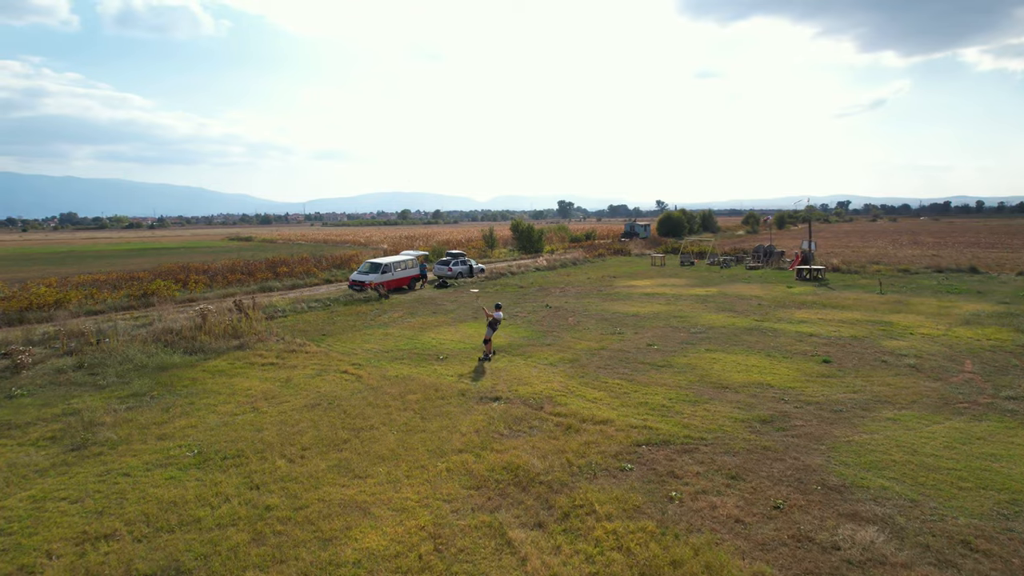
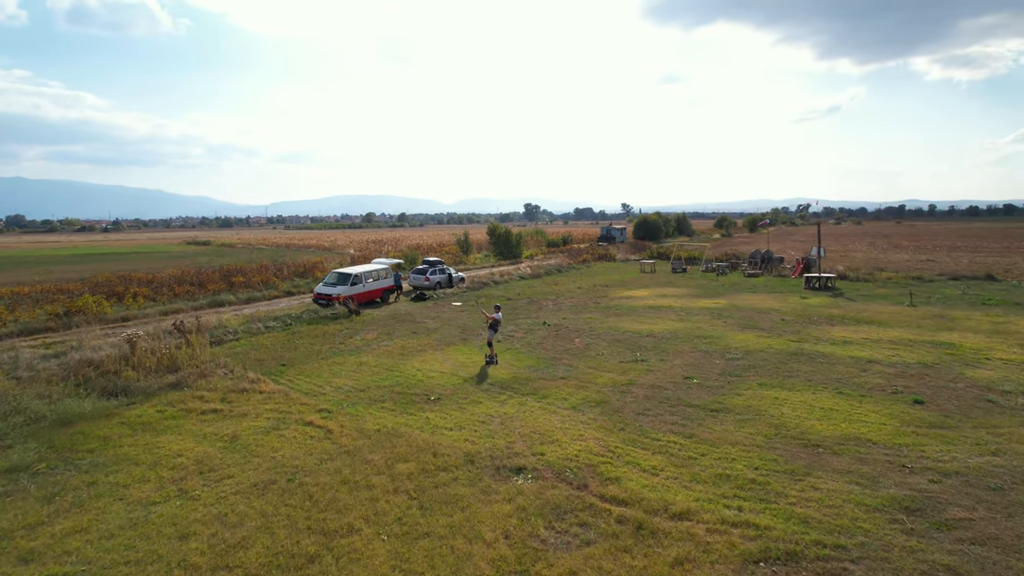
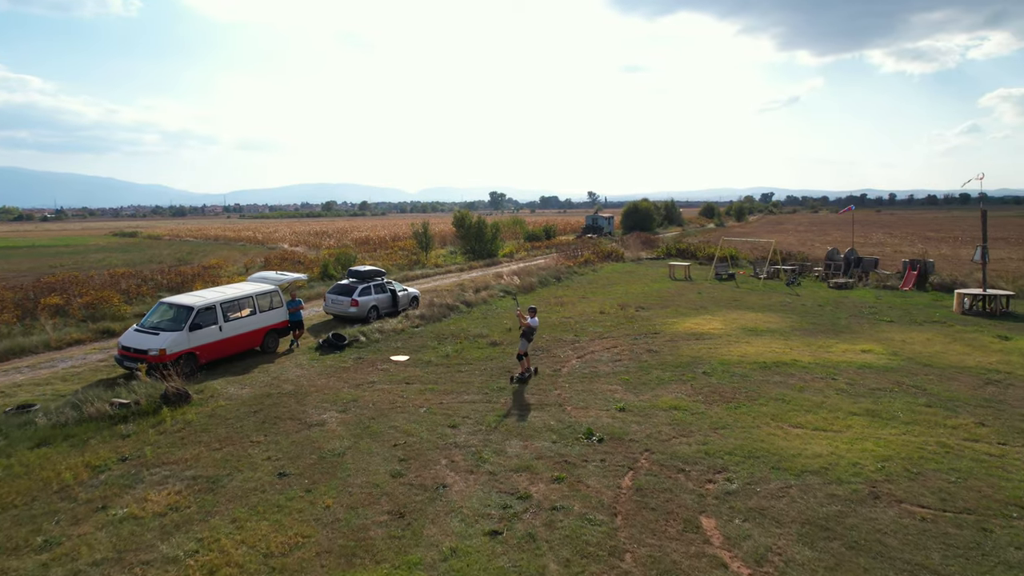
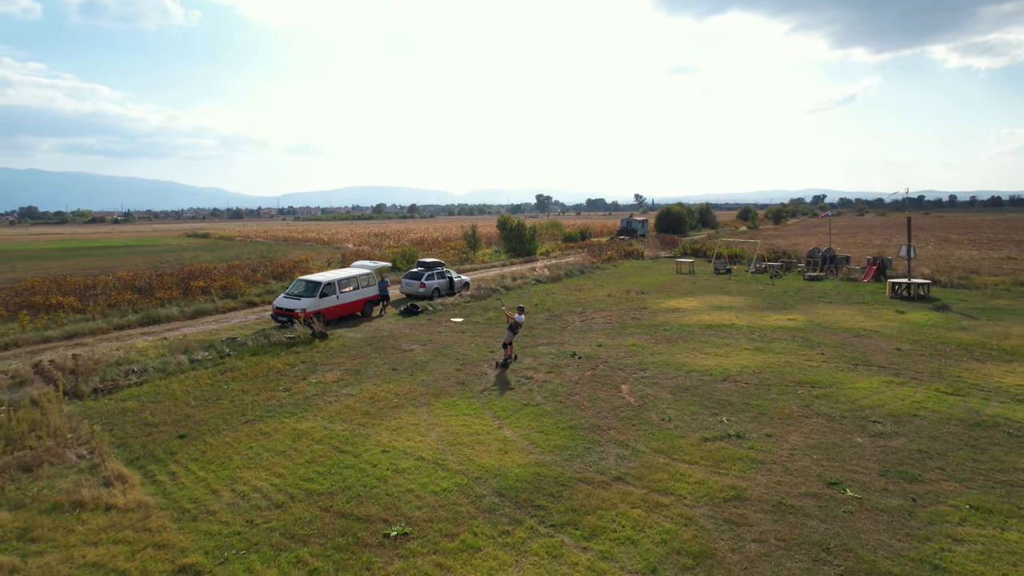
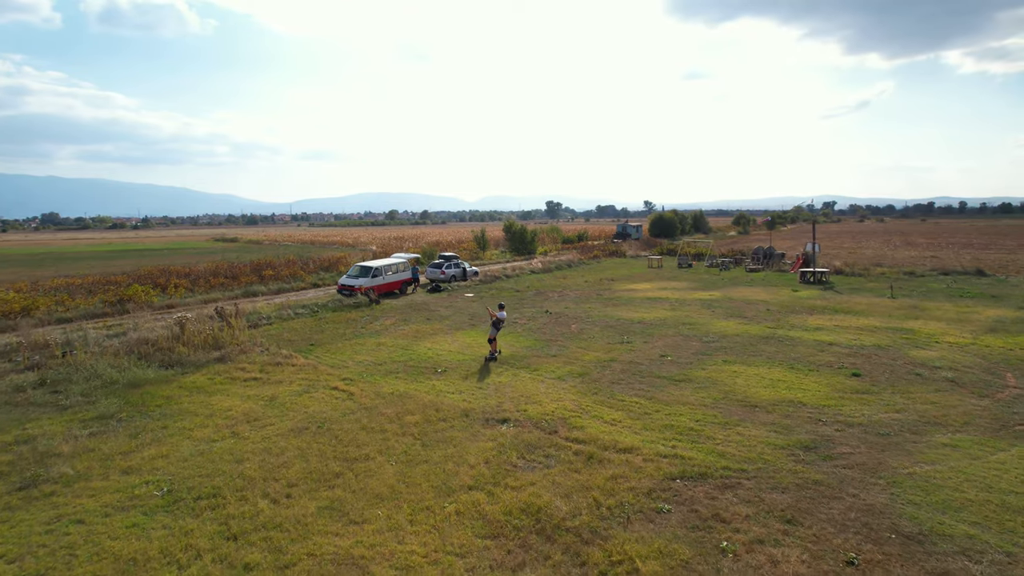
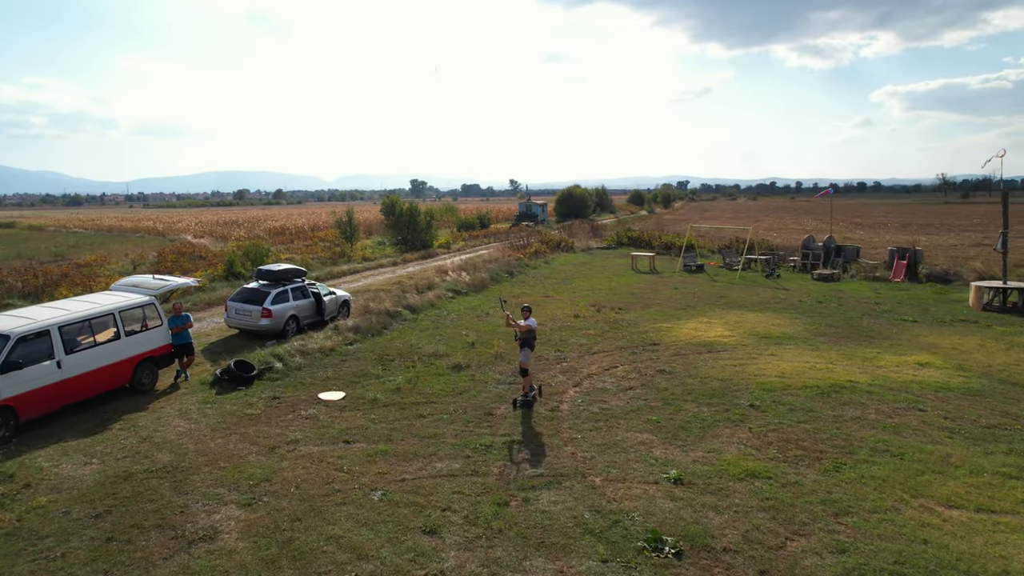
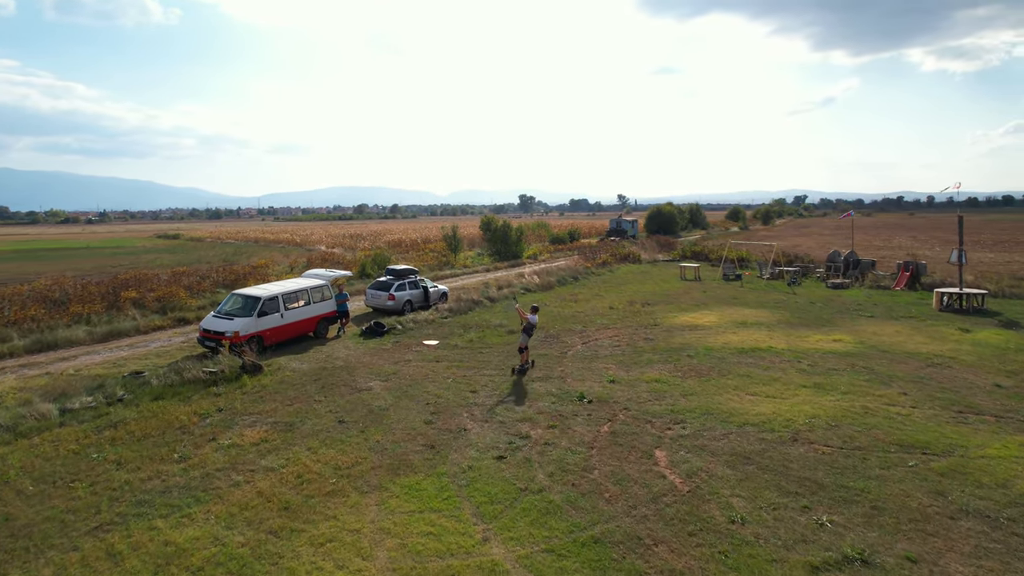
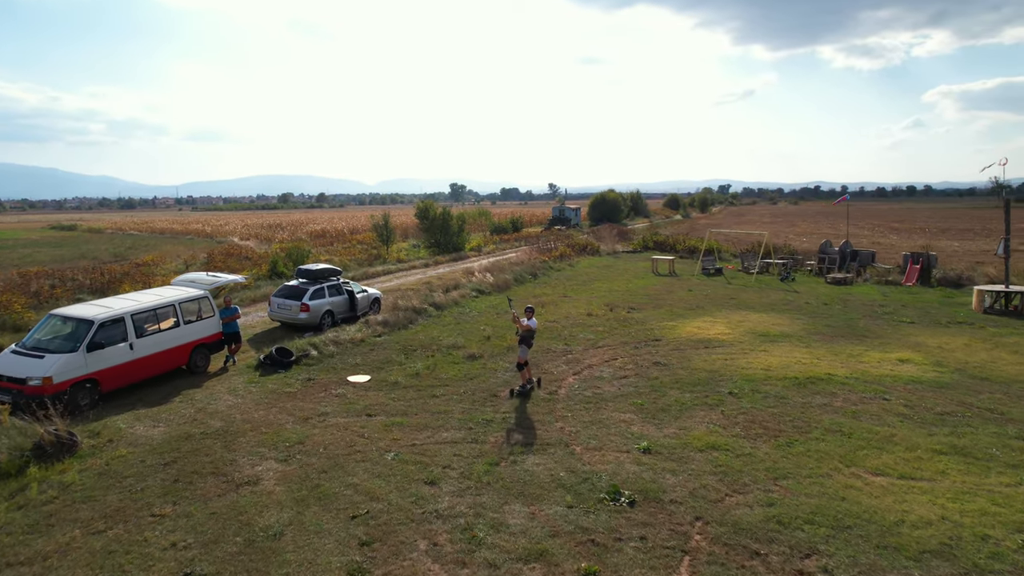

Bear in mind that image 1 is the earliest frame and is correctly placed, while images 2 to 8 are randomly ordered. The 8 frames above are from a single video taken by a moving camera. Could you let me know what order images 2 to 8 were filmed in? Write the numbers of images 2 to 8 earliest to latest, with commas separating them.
5, 2, 4, 7, 3, 8, 6
